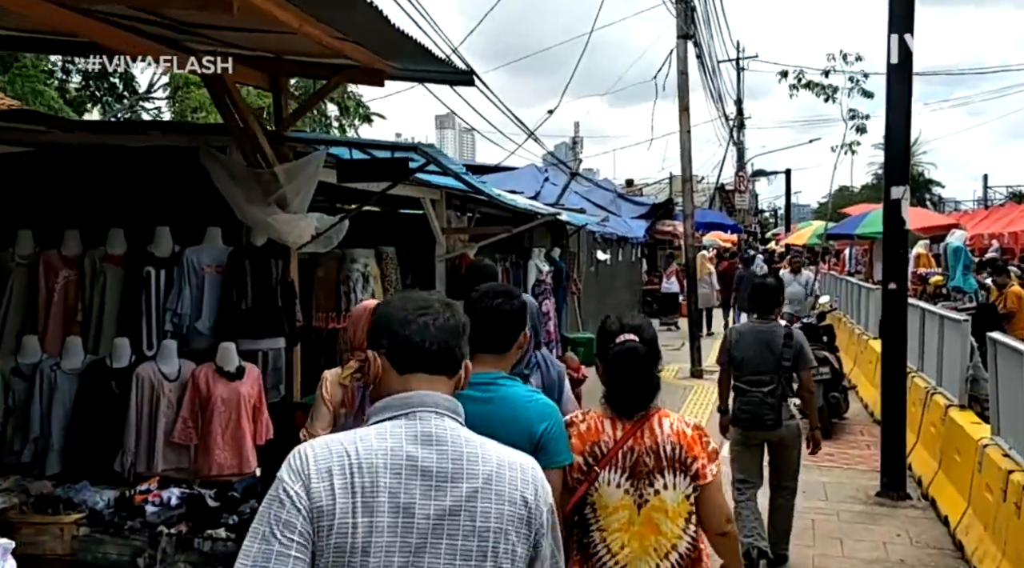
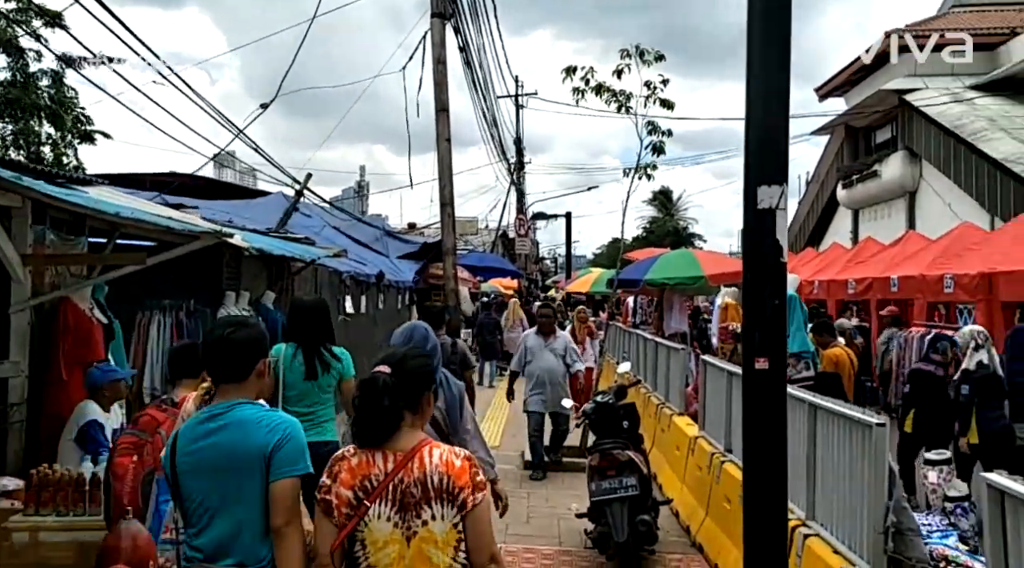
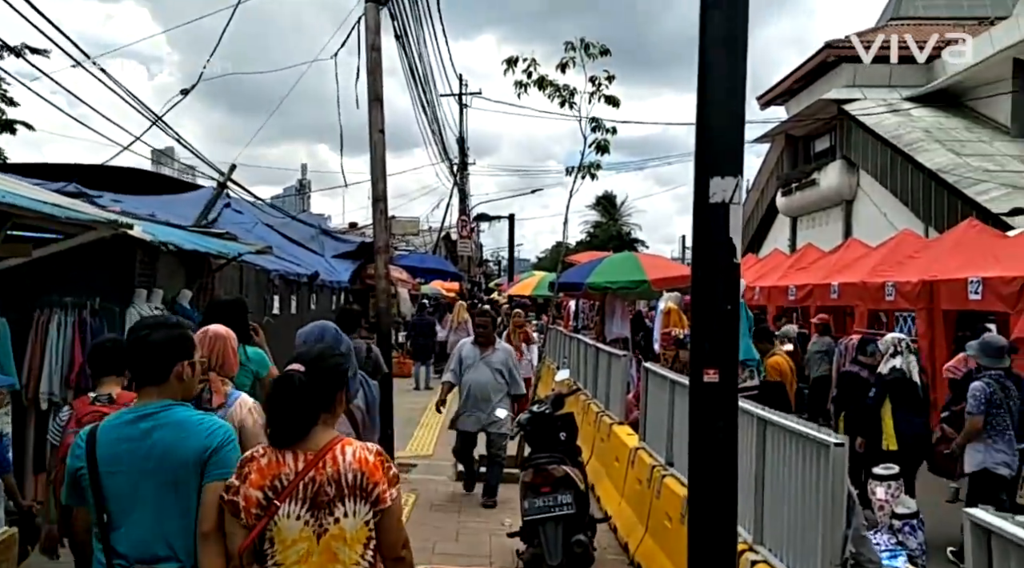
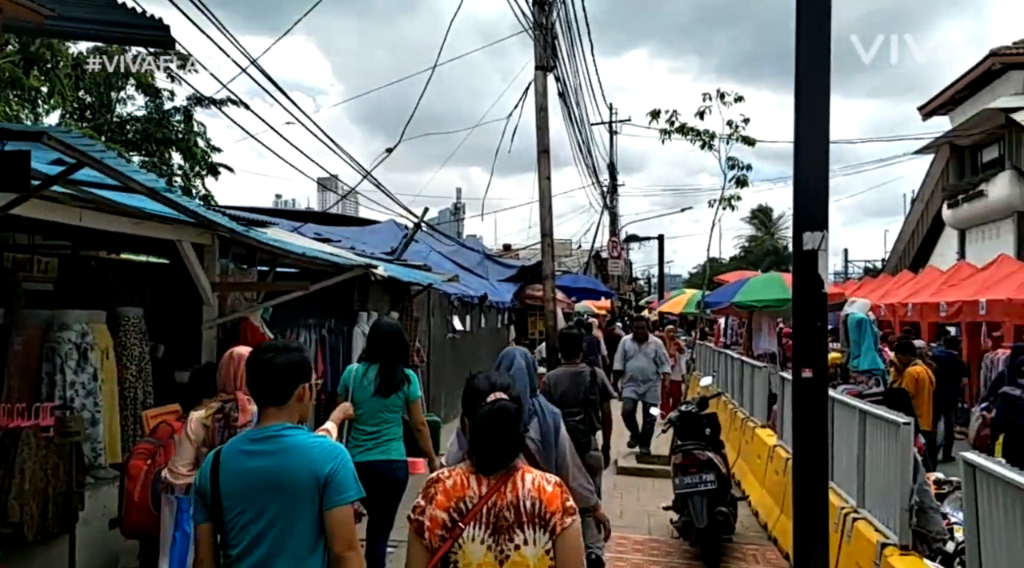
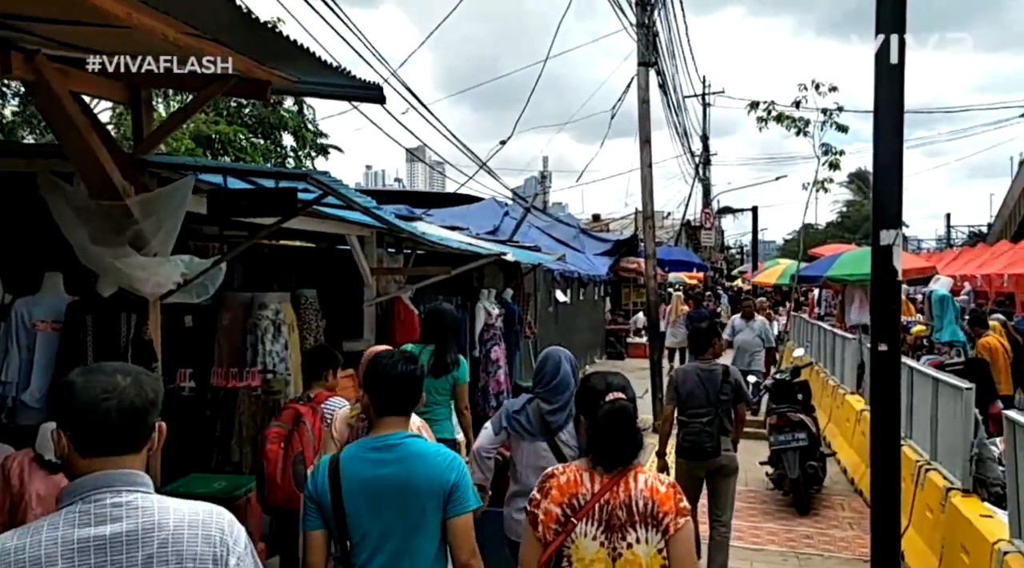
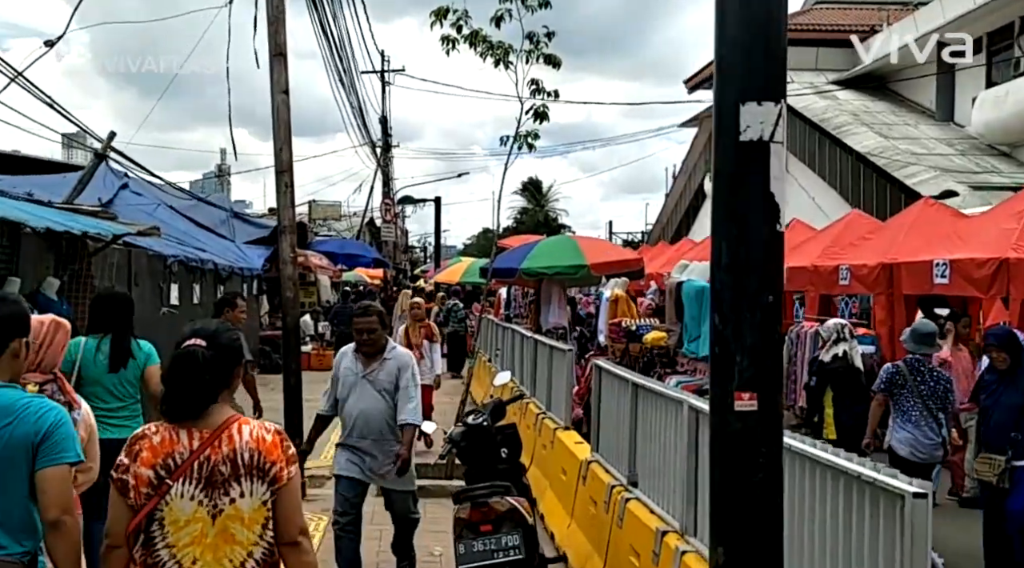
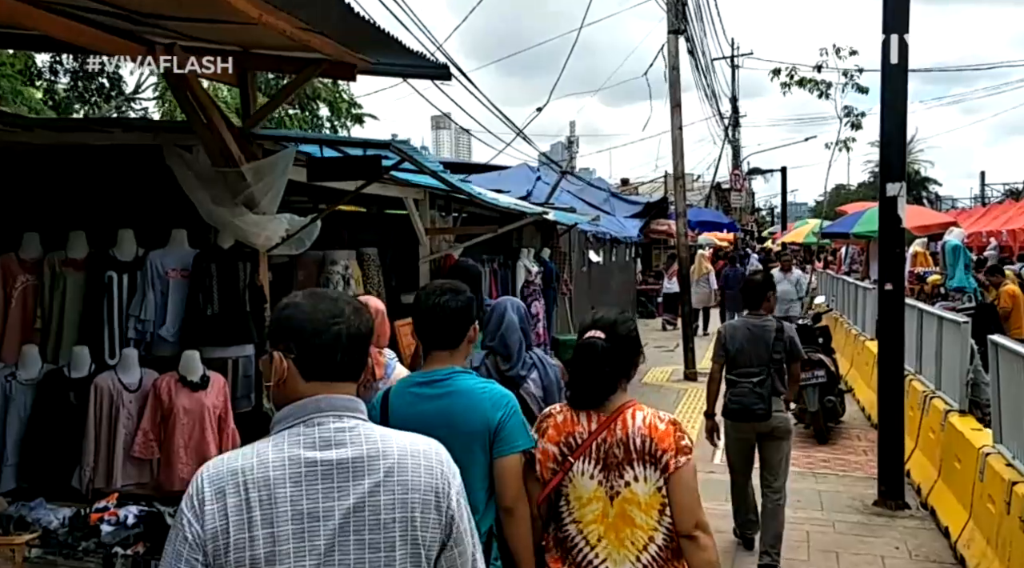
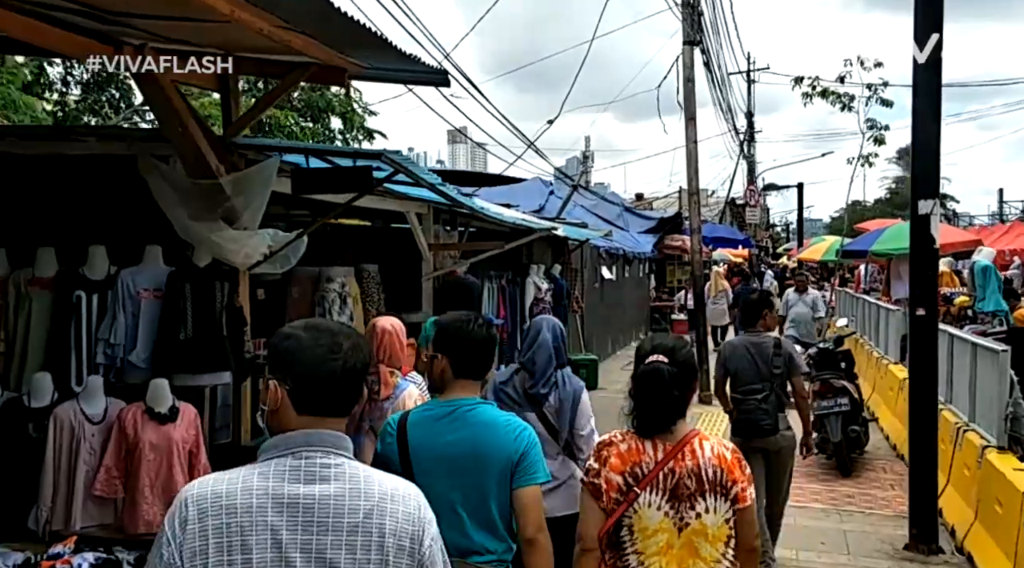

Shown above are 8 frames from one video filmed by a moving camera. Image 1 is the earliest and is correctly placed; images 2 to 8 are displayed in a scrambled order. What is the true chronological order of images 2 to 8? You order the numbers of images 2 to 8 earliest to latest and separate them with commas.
7, 8, 5, 4, 2, 3, 6
